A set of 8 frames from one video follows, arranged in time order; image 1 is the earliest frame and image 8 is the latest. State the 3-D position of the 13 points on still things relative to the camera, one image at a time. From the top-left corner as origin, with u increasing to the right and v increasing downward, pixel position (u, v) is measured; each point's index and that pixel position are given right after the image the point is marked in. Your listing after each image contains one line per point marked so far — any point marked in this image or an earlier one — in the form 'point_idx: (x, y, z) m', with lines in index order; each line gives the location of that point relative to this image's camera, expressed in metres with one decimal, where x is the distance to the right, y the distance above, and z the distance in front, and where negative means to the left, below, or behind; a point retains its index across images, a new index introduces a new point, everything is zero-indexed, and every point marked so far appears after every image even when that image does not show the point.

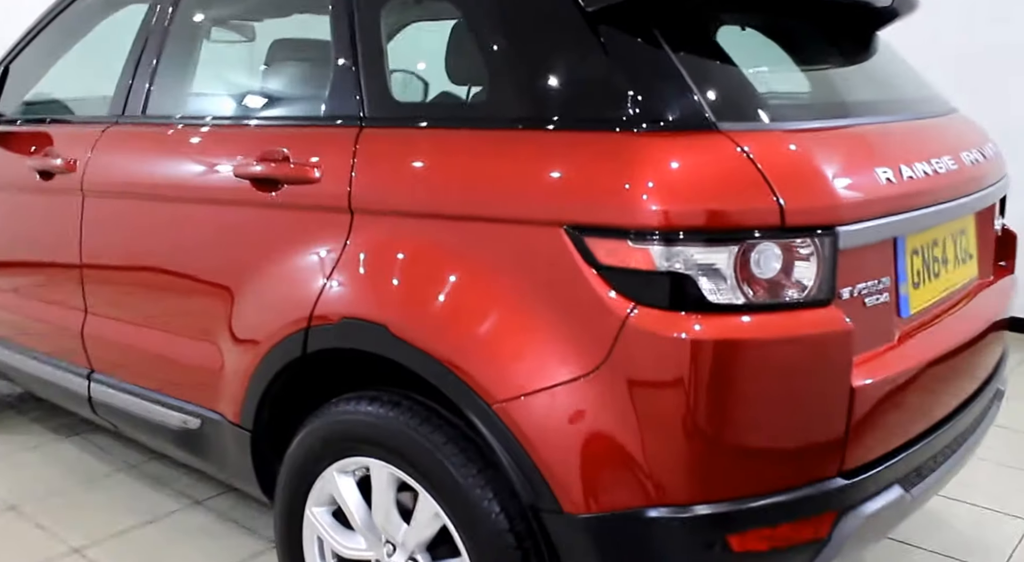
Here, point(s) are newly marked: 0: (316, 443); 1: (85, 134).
0: (-0.4, -0.3, +1.9) m
1: (-1.0, +0.4, +2.4) m
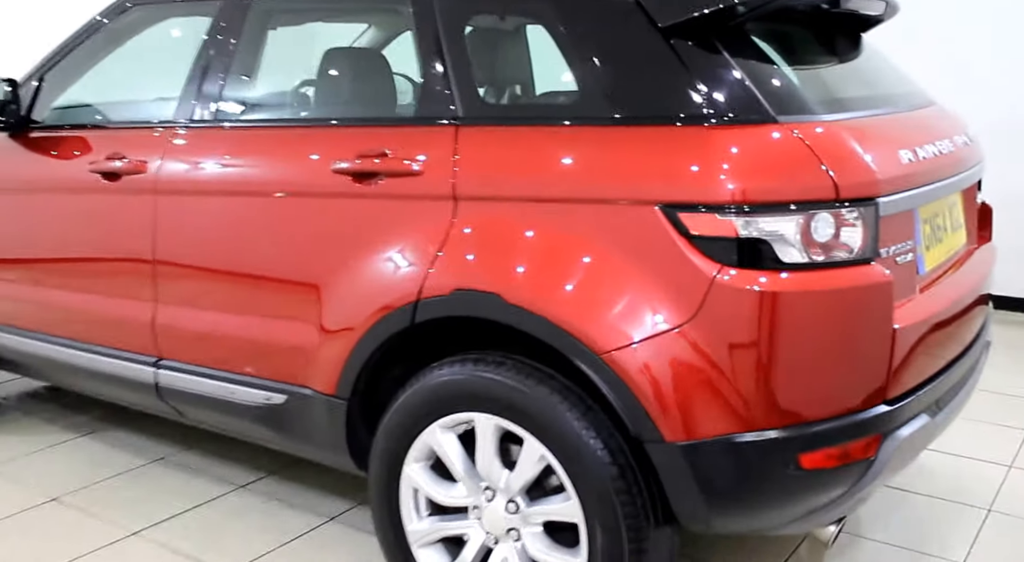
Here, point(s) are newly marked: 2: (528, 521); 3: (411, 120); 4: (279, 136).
0: (-0.2, -0.3, +2.1) m
1: (-0.9, +0.4, +2.5) m
2: (0.0, -0.5, +2.0) m
3: (-0.2, +0.4, +2.1) m
4: (-0.6, +0.3, +2.3) m
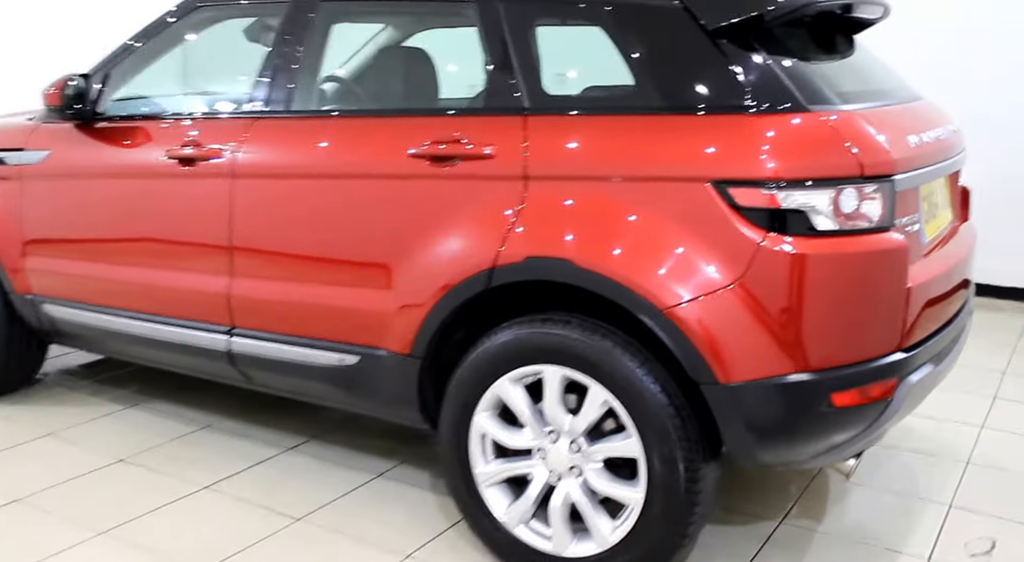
0: (-0.1, -0.2, +2.4) m
1: (-0.8, +0.5, +2.8) m
2: (+0.2, -0.4, +2.3) m
3: (-0.1, +0.4, +2.4) m
4: (-0.4, +0.4, +2.6) m
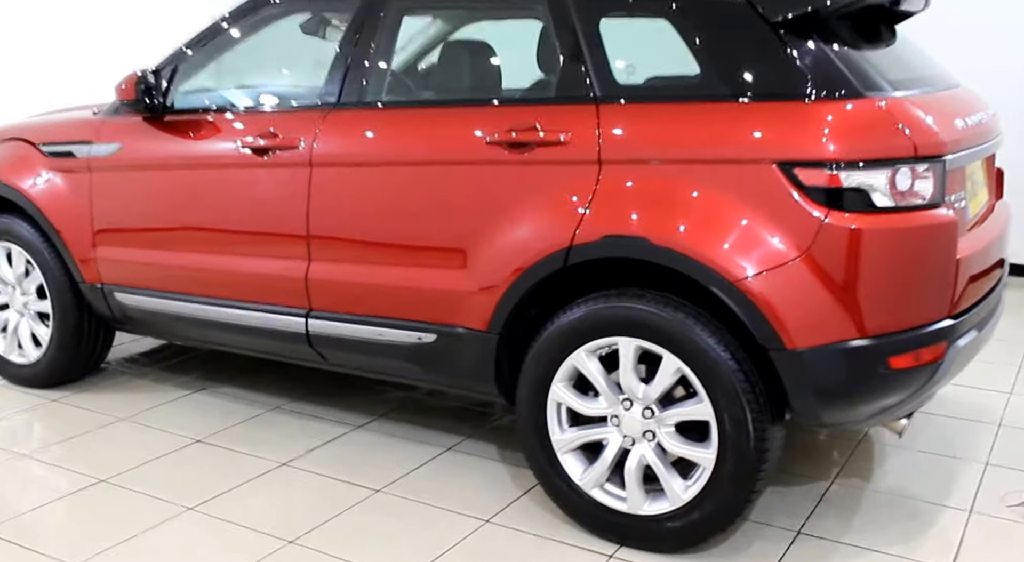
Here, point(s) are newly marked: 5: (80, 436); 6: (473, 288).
0: (+0.1, -0.1, +2.5) m
1: (-0.6, +0.5, +2.9) m
2: (+0.4, -0.4, +2.5) m
3: (+0.1, +0.5, +2.6) m
4: (-0.2, +0.5, +2.7) m
5: (-1.5, -0.6, +3.3) m
6: (-0.1, 0.0, +2.6) m
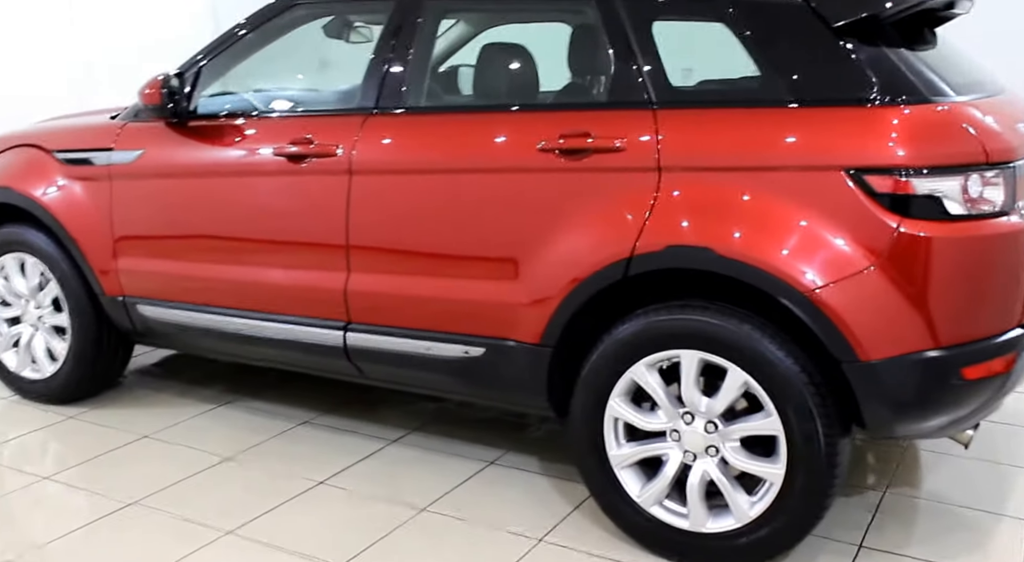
0: (+0.3, -0.2, +2.5) m
1: (-0.5, +0.5, +2.8) m
2: (+0.5, -0.4, +2.4) m
3: (+0.3, +0.5, +2.5) m
4: (-0.1, +0.4, +2.6) m
5: (-1.4, -0.6, +3.2) m
6: (0.0, -0.1, +2.6) m
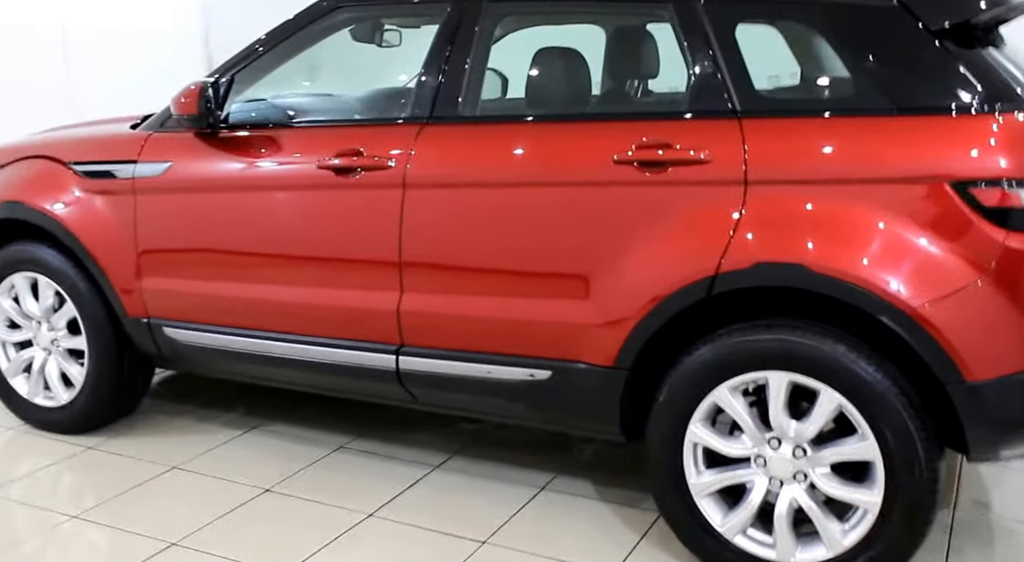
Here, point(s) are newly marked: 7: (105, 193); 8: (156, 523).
0: (+0.5, -0.2, +2.3) m
1: (-0.3, +0.4, +2.7) m
2: (+0.7, -0.4, +2.3) m
3: (+0.4, +0.4, +2.4) m
4: (+0.1, +0.4, +2.5) m
5: (-1.2, -0.7, +3.0) m
6: (+0.2, -0.1, +2.4) m
7: (-1.4, +0.3, +3.2) m
8: (-1.0, -0.7, +2.8) m
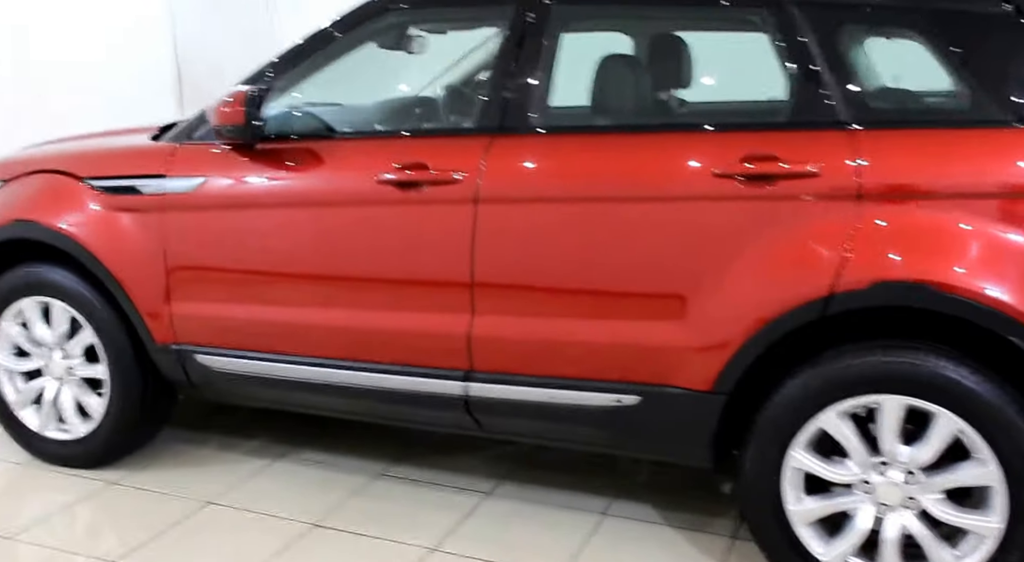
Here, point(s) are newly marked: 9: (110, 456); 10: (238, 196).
0: (+0.7, -0.3, +2.2) m
1: (-0.1, +0.4, +2.5) m
2: (+1.0, -0.5, +2.2) m
3: (+0.7, +0.4, +2.2) m
4: (+0.3, +0.3, +2.4) m
5: (-1.0, -0.7, +2.8) m
6: (+0.4, -0.2, +2.3) m
7: (-1.2, +0.2, +2.9) m
8: (-0.8, -0.8, +2.6) m
9: (-1.3, -0.6, +3.2) m
10: (-0.8, +0.3, +2.8) m
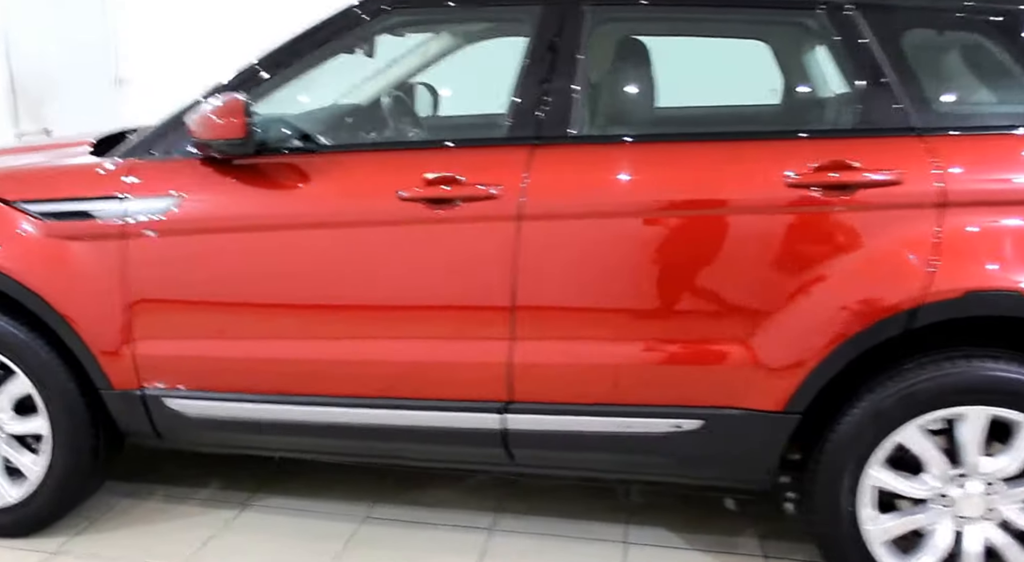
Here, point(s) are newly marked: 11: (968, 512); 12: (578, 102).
0: (+0.9, -0.3, +2.2) m
1: (-0.1, +0.3, +2.3) m
2: (+1.1, -0.5, +2.2) m
3: (+0.8, +0.3, +2.2) m
4: (+0.4, +0.3, +2.2) m
5: (-0.9, -0.8, +2.4) m
6: (+0.6, -0.2, +2.2) m
7: (-1.1, +0.1, +2.5) m
8: (-0.7, -0.9, +2.2) m
9: (-1.3, -0.7, +2.7) m
10: (-0.8, +0.2, +2.4) m
11: (+1.0, -0.5, +2.2) m
12: (+0.2, +0.4, +2.3) m
